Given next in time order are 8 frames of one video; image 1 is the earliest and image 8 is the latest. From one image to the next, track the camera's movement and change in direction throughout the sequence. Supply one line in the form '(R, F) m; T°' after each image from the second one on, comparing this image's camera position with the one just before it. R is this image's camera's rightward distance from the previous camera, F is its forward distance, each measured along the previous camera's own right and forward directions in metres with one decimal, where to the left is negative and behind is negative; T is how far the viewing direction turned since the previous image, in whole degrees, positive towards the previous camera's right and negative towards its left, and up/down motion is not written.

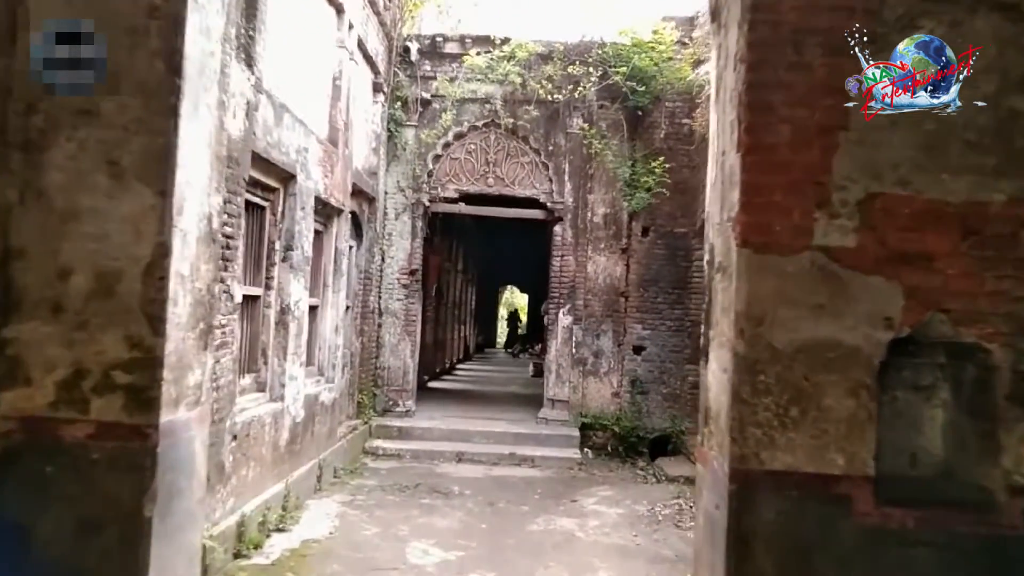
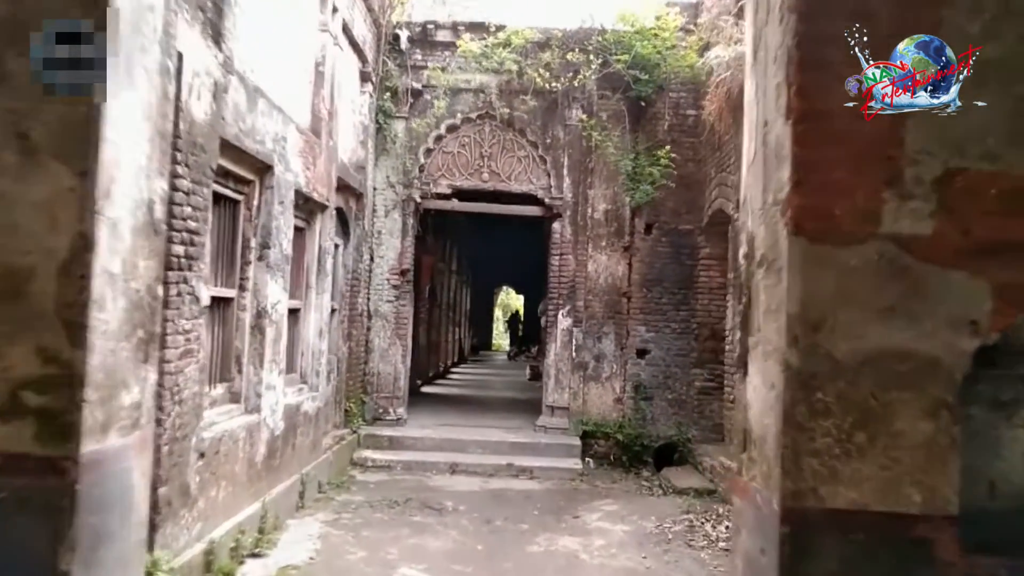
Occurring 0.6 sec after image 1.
(0.0, +0.6) m; 0°
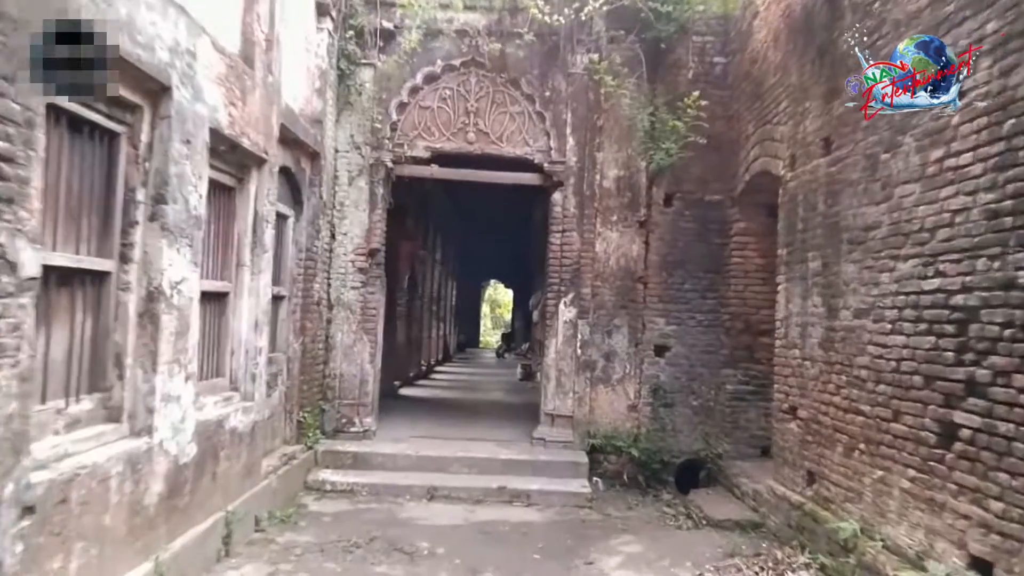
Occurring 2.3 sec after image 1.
(0.0, +1.8) m; +1°
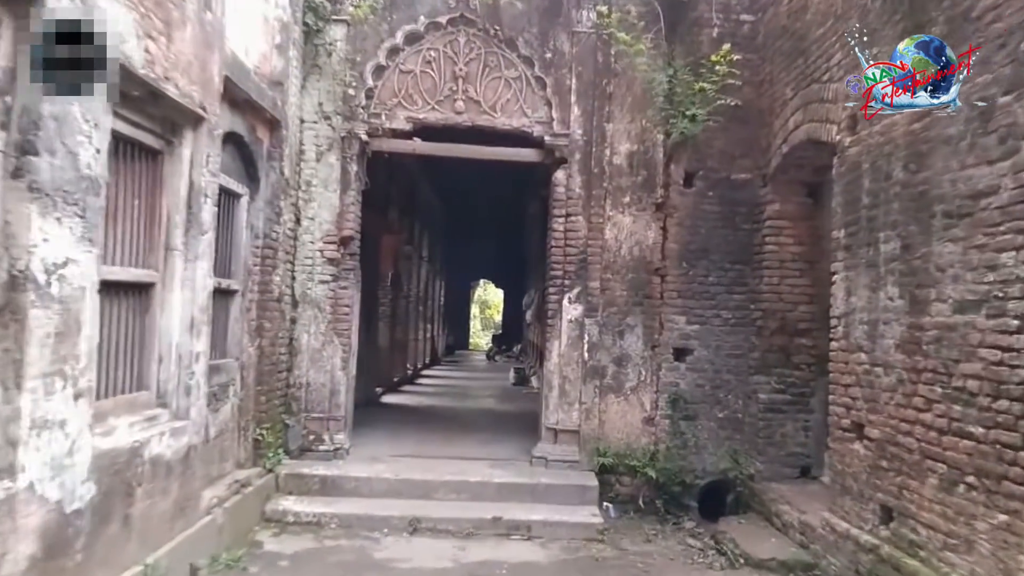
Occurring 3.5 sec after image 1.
(-0.1, +1.2) m; +1°
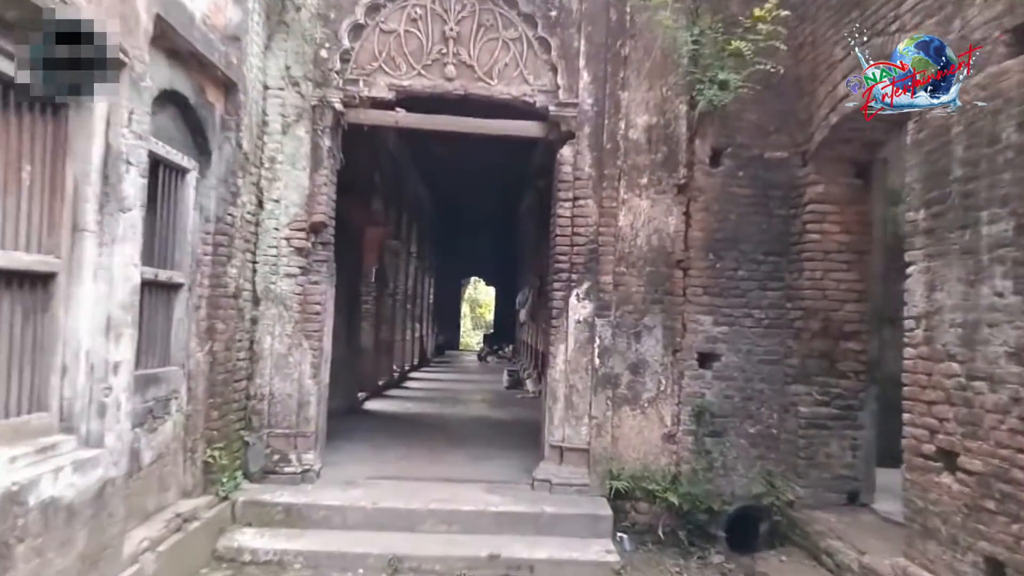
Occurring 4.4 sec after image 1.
(-0.1, +1.0) m; +1°
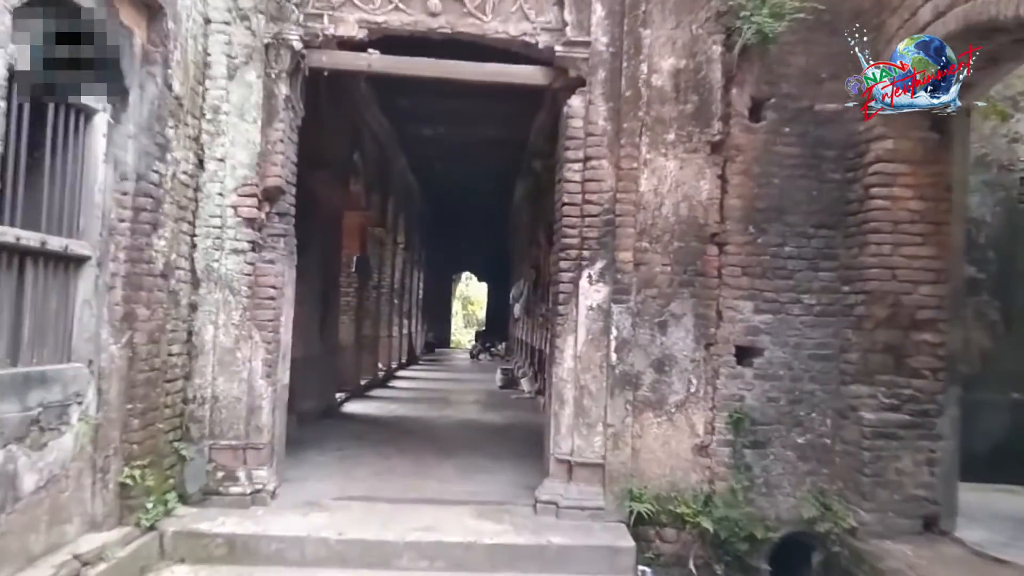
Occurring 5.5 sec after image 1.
(0.0, +1.1) m; +1°
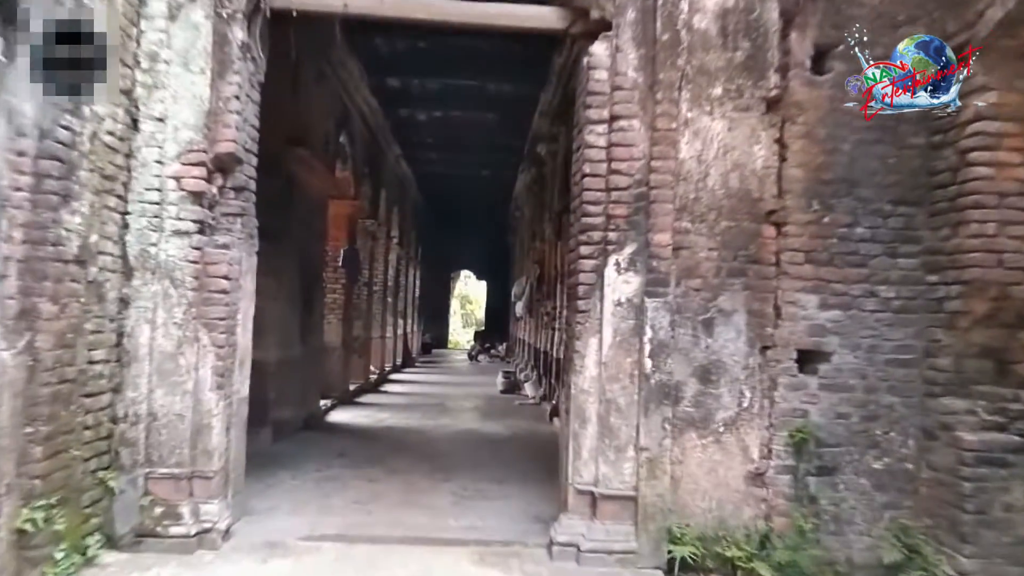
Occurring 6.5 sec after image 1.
(-0.1, +1.0) m; 0°
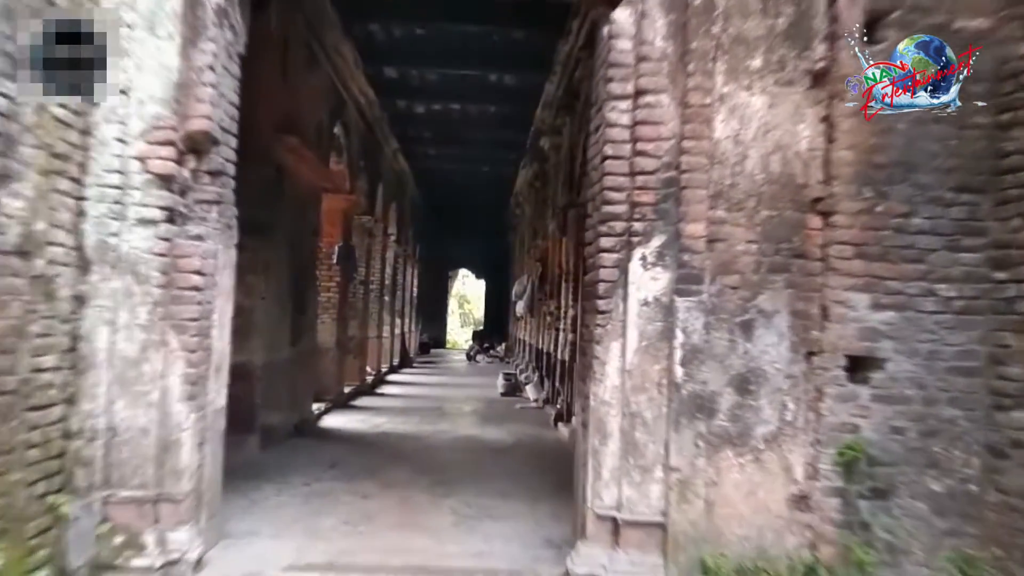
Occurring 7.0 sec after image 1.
(-0.1, +0.5) m; 0°
